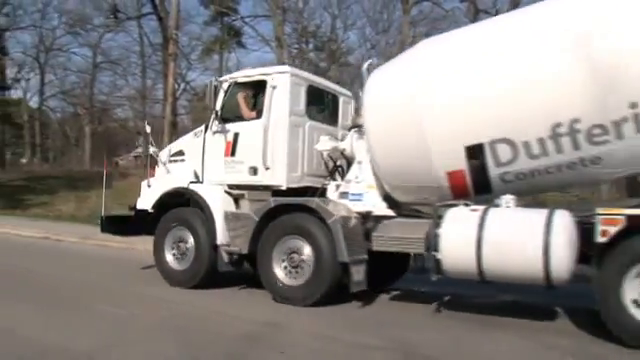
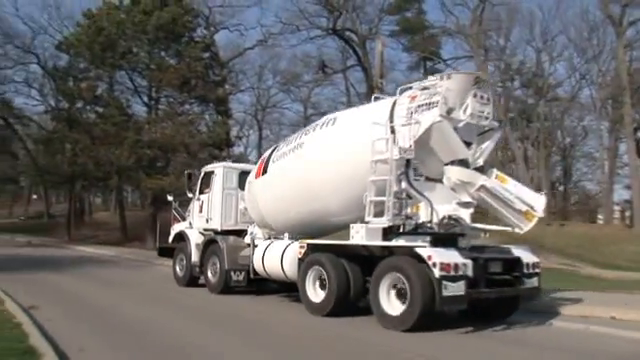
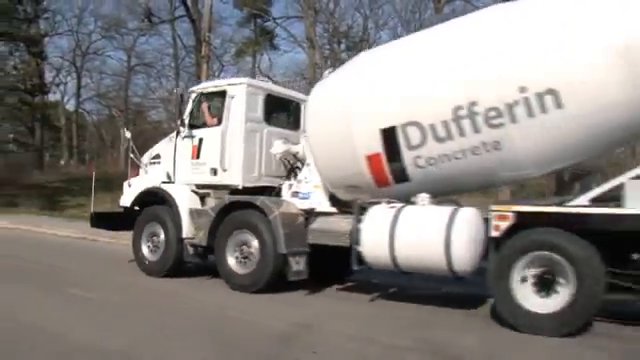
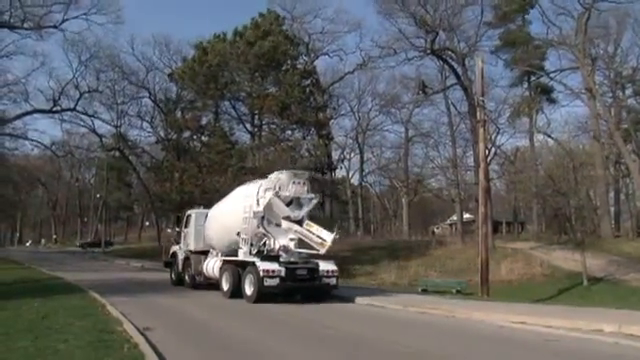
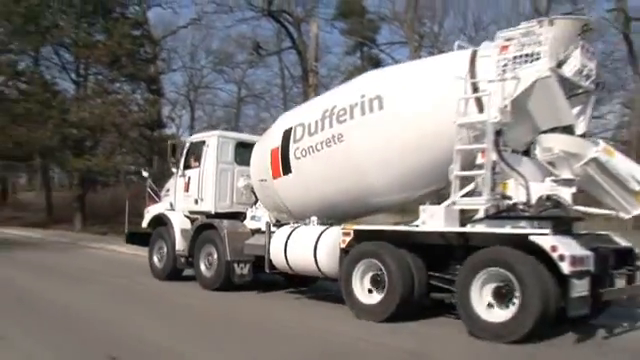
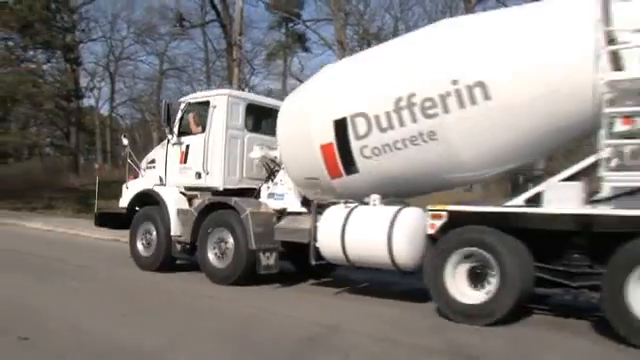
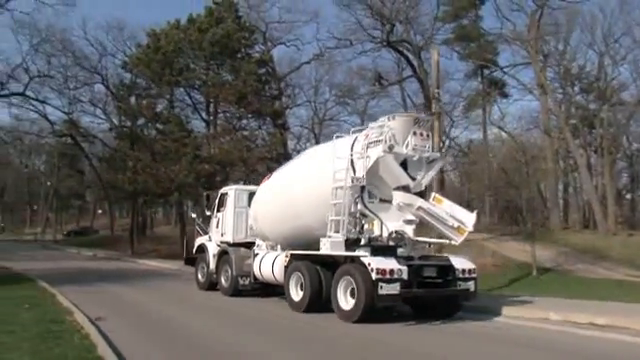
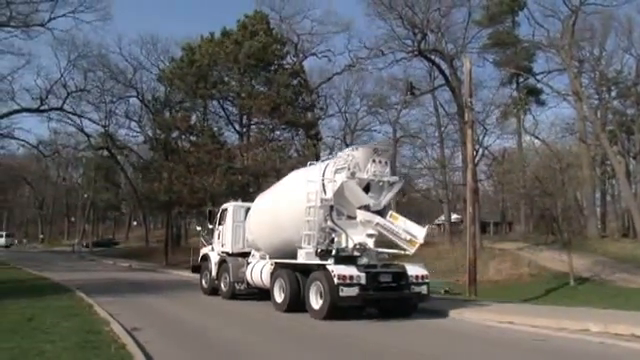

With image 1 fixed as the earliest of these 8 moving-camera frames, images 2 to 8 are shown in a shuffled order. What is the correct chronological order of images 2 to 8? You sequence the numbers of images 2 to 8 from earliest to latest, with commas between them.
3, 6, 5, 2, 7, 8, 4
